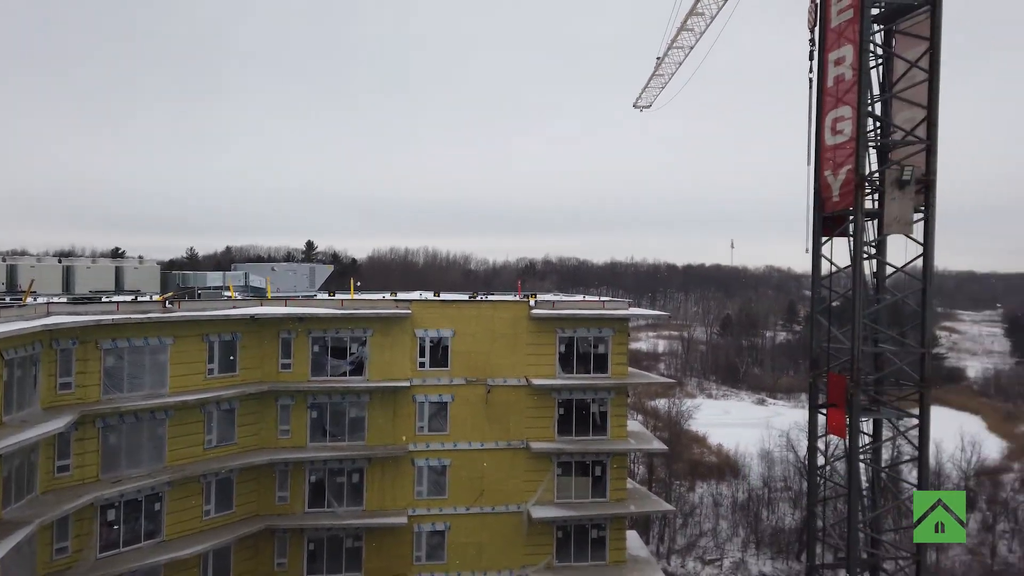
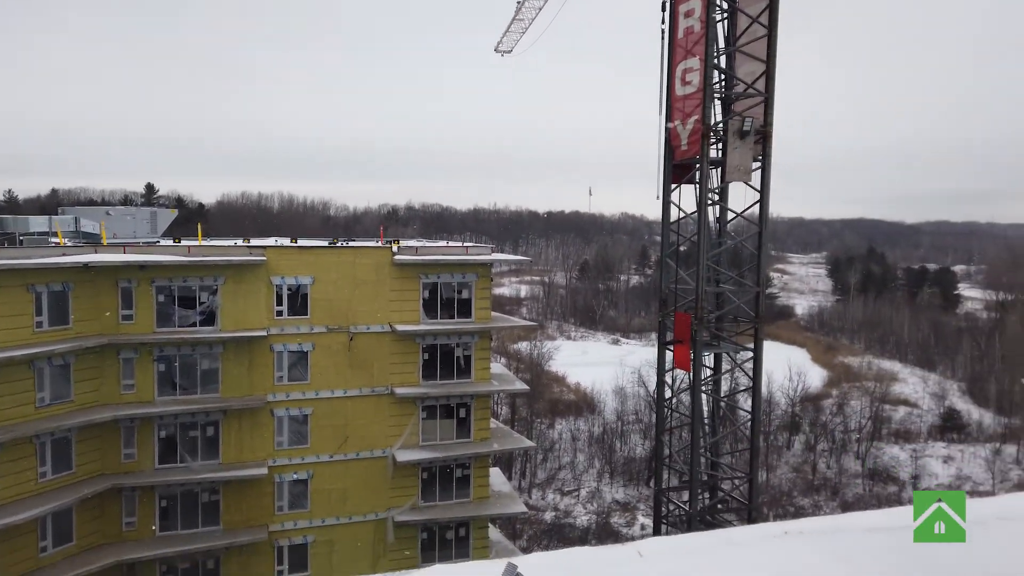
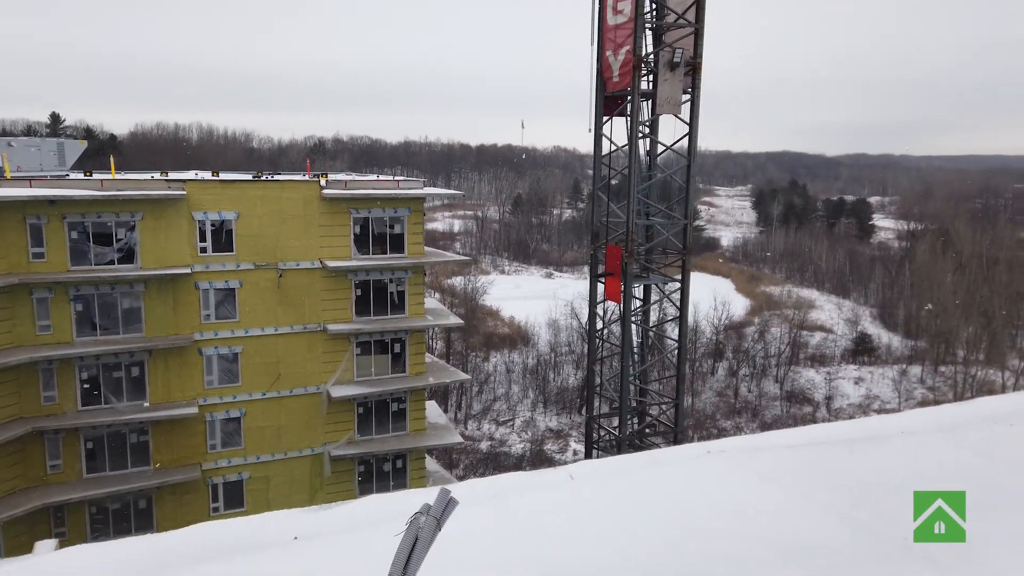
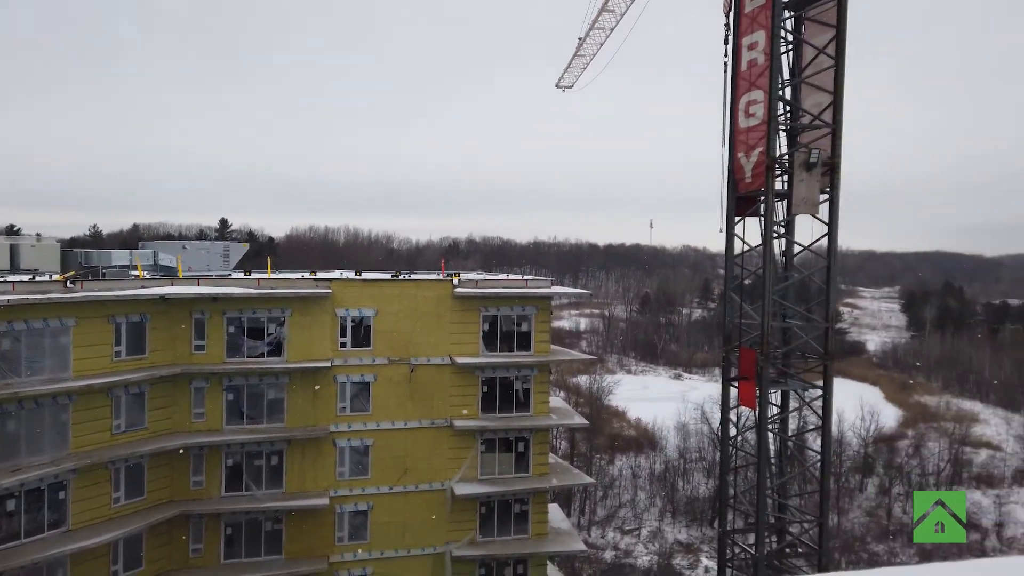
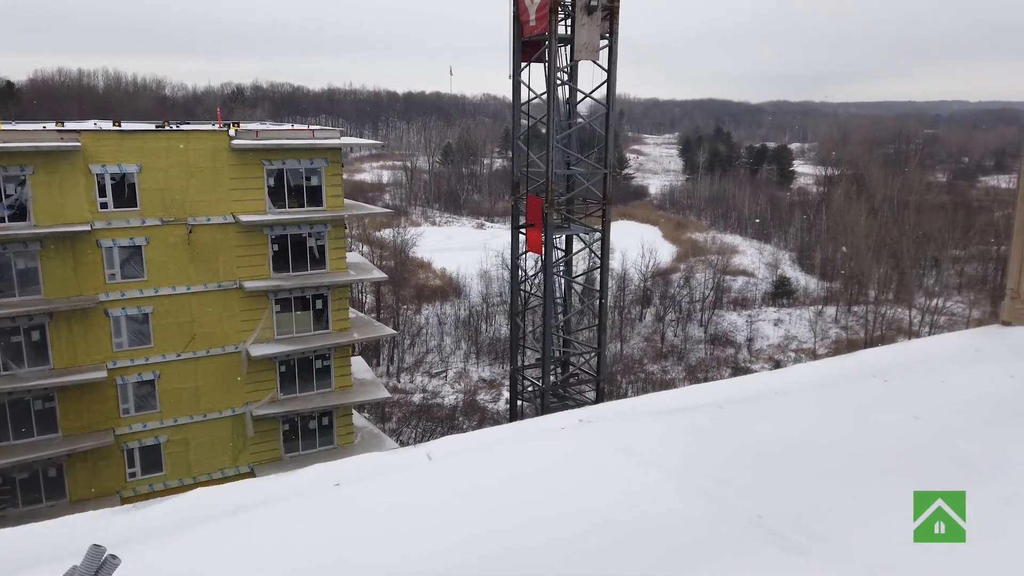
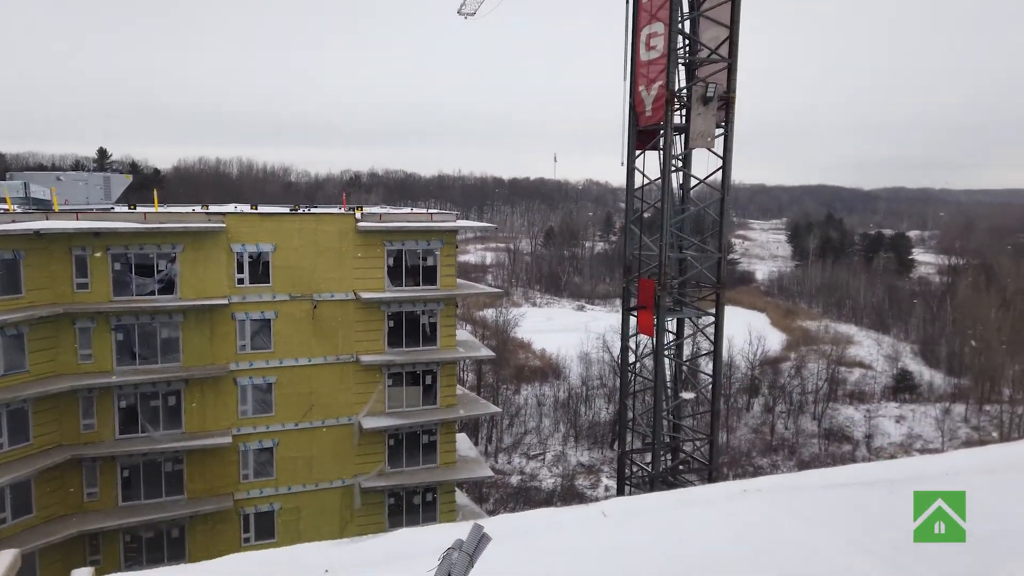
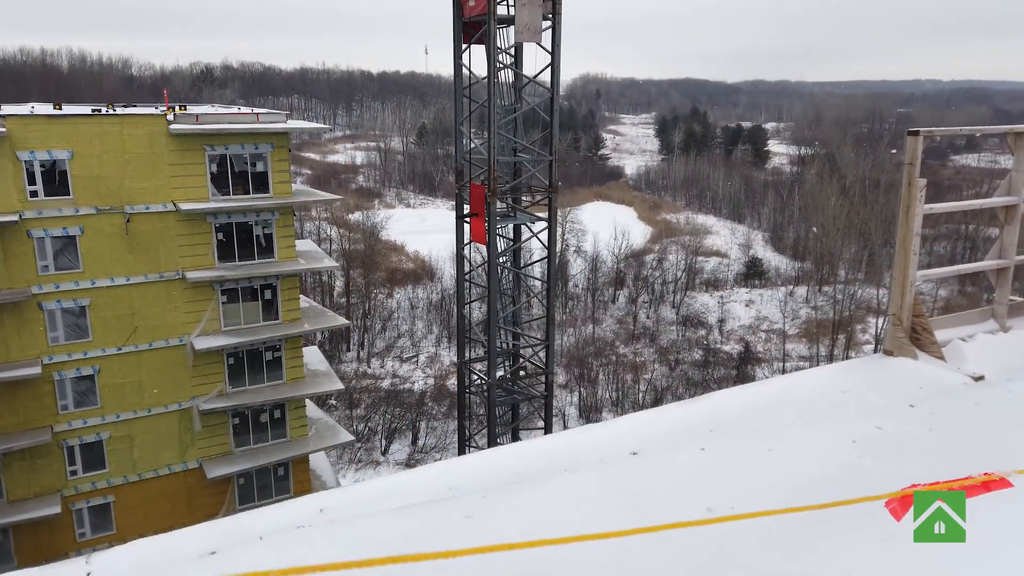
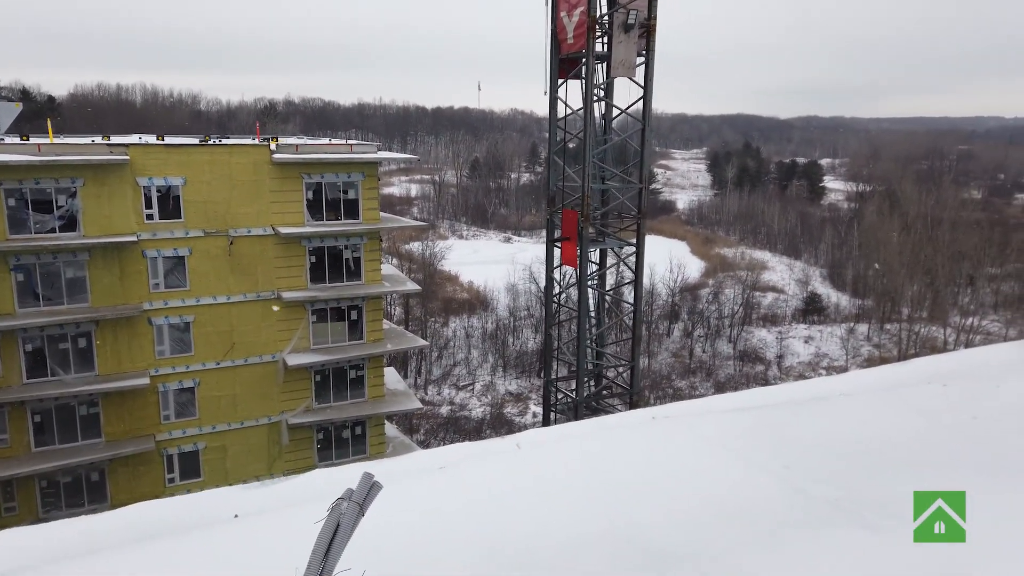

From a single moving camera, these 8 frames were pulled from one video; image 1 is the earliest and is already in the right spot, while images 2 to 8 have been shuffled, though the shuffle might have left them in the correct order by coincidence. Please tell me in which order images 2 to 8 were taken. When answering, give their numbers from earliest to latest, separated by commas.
4, 2, 6, 3, 8, 5, 7
